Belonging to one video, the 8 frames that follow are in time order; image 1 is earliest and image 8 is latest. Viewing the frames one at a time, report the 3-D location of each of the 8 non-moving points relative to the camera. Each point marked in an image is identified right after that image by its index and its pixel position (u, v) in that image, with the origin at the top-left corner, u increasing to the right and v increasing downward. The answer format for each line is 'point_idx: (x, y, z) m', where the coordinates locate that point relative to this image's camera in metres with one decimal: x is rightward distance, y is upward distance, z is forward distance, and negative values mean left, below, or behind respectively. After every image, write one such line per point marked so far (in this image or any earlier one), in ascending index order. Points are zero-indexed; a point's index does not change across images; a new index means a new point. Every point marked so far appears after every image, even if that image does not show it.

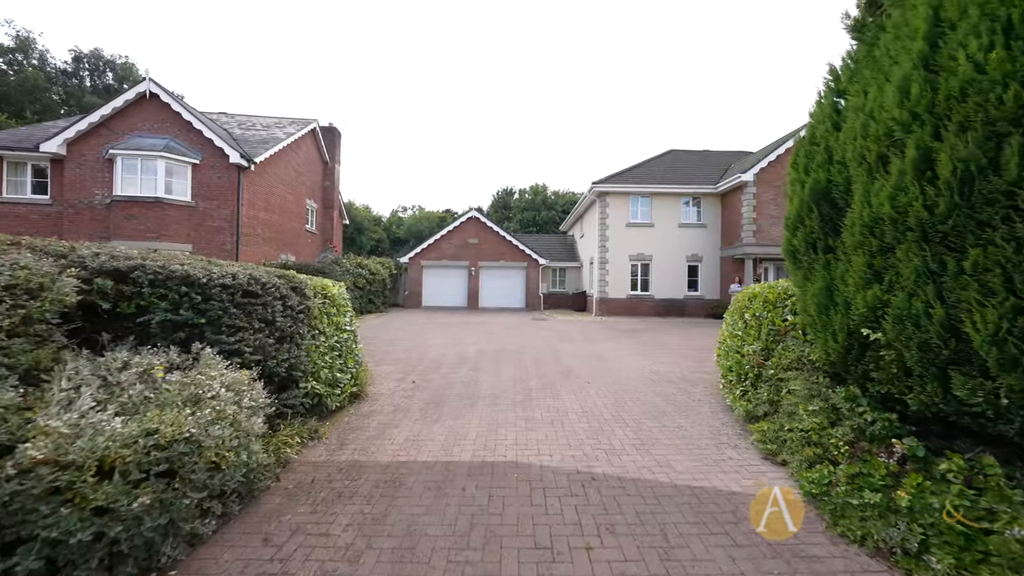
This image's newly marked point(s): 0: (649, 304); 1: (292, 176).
0: (+6.7, -0.8, +17.6) m
1: (-10.6, +5.4, +17.4) m
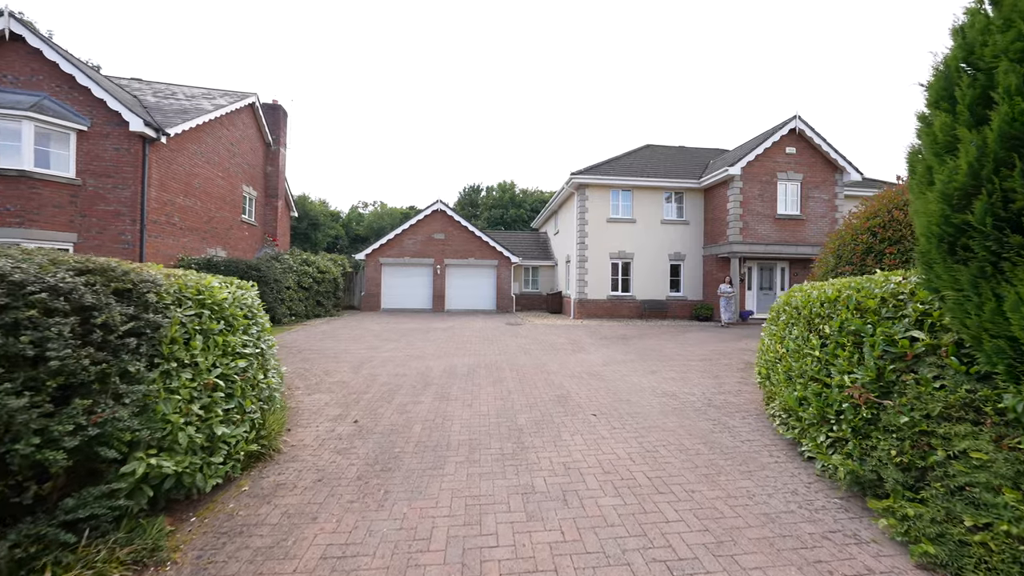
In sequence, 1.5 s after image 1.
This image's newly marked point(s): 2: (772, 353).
0: (+5.5, -0.8, +16.5) m
1: (-11.8, +5.4, +14.7) m
2: (+3.3, -0.8, +4.6) m
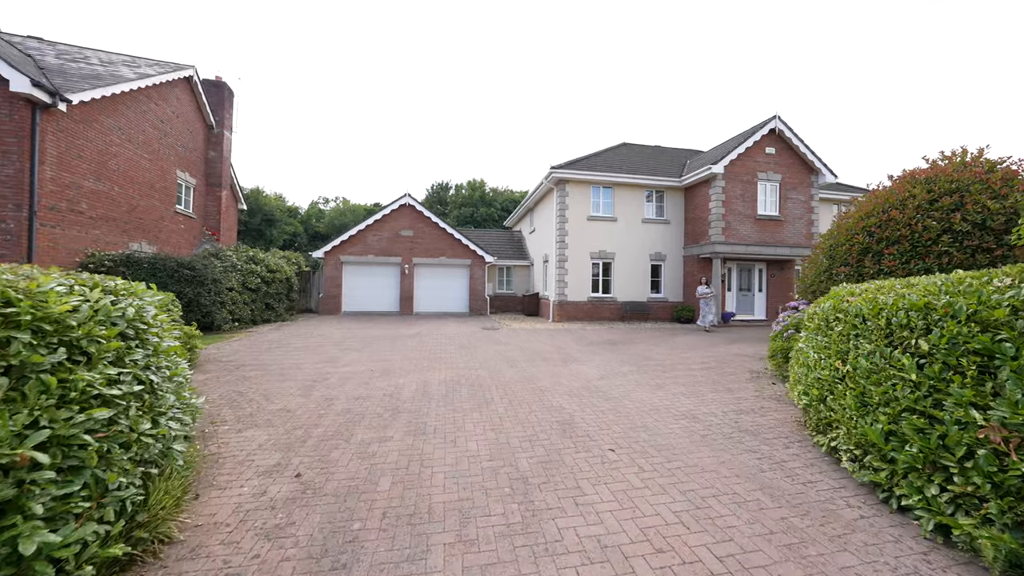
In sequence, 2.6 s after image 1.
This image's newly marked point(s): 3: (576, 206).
0: (+4.4, -0.9, +15.8) m
1: (-12.6, +5.3, +12.5) m
2: (+3.3, -0.9, +3.8) m
3: (+2.8, +3.6, +15.7) m
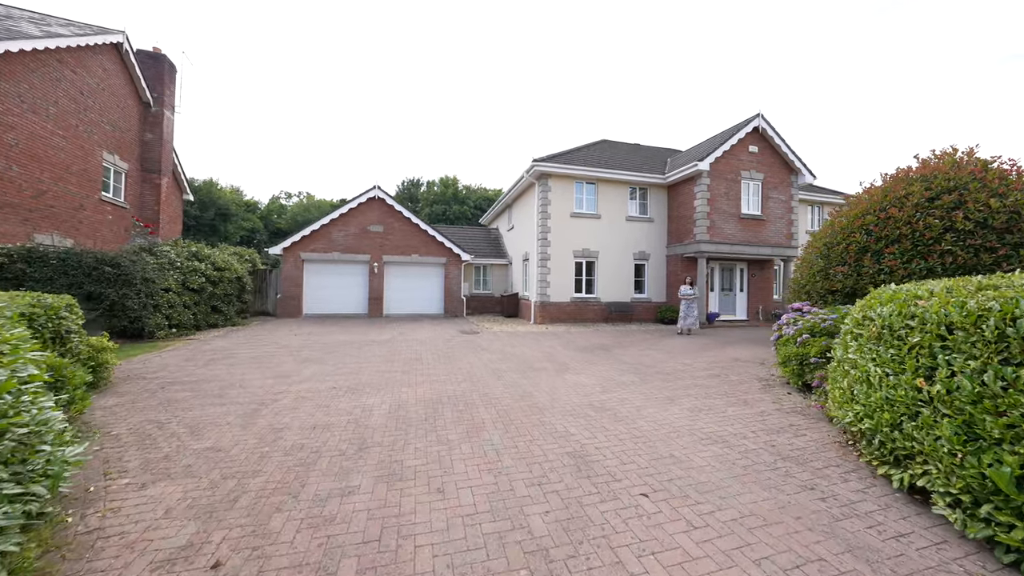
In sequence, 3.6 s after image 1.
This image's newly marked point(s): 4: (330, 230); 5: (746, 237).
0: (+3.5, -0.9, +15.2) m
1: (-13.2, +5.3, +10.6) m
2: (+3.4, -0.9, +3.1) m
3: (+1.9, +3.6, +14.9) m
4: (-8.5, +2.7, +16.7) m
5: (+9.6, +2.1, +14.7) m
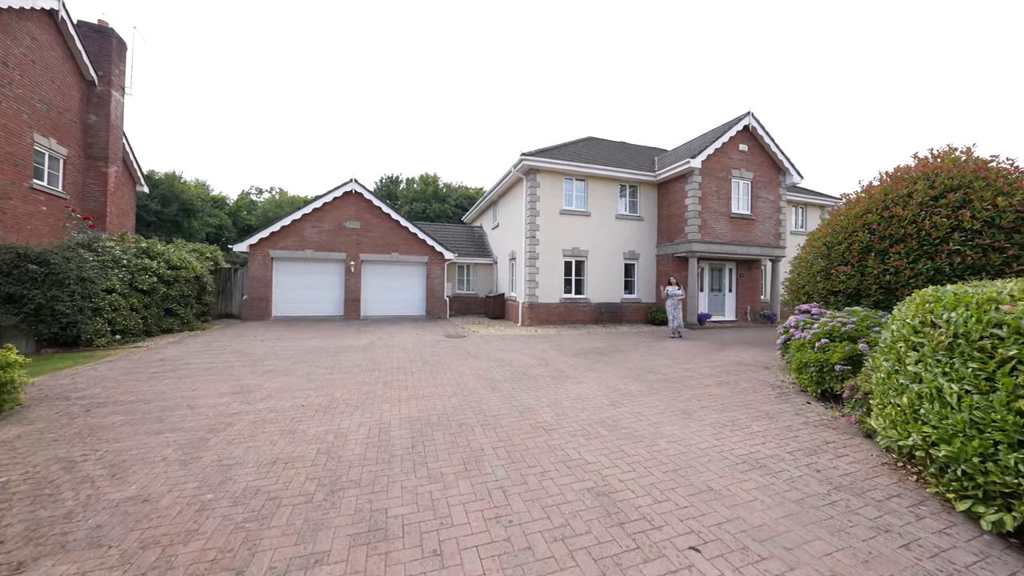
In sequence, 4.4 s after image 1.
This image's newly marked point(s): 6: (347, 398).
0: (+3.0, -0.9, +14.7) m
1: (-13.5, +5.3, +9.2) m
2: (+3.5, -0.9, +2.6) m
3: (+1.4, +3.6, +14.3) m
4: (-9.1, +2.7, +15.5) m
5: (+9.1, +2.1, +14.6) m
6: (-2.4, -1.6, +5.3) m
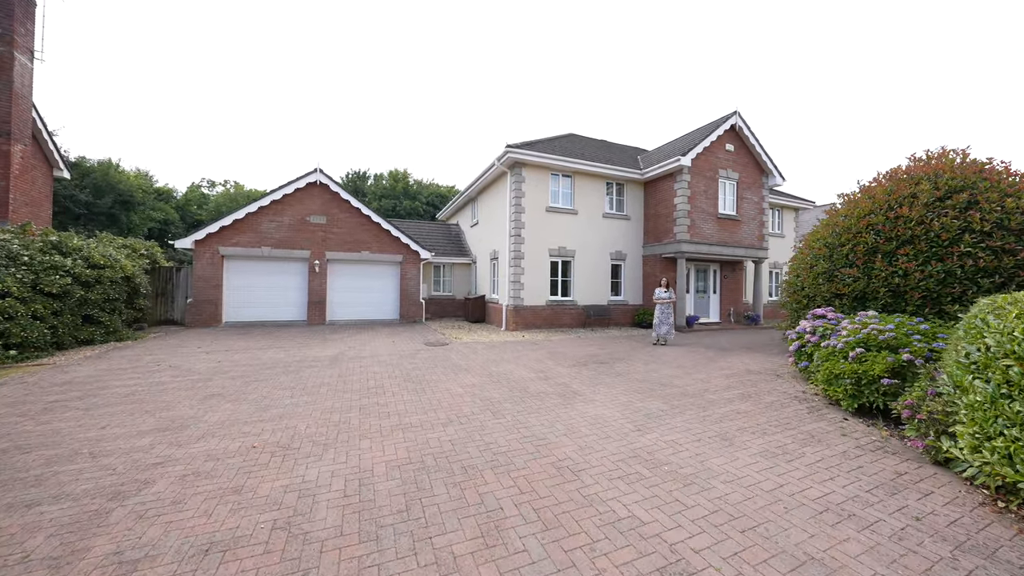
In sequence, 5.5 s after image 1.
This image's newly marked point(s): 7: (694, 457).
0: (+2.3, -1.0, +14.0) m
1: (-13.6, +5.2, +7.1) m
2: (+3.8, -1.0, +2.0) m
3: (+0.8, +3.5, +13.5) m
4: (-9.8, +2.6, +13.8) m
5: (+8.4, +2.0, +14.3) m
6: (-2.3, -1.7, +4.2) m
7: (+2.0, -1.9, +4.0) m
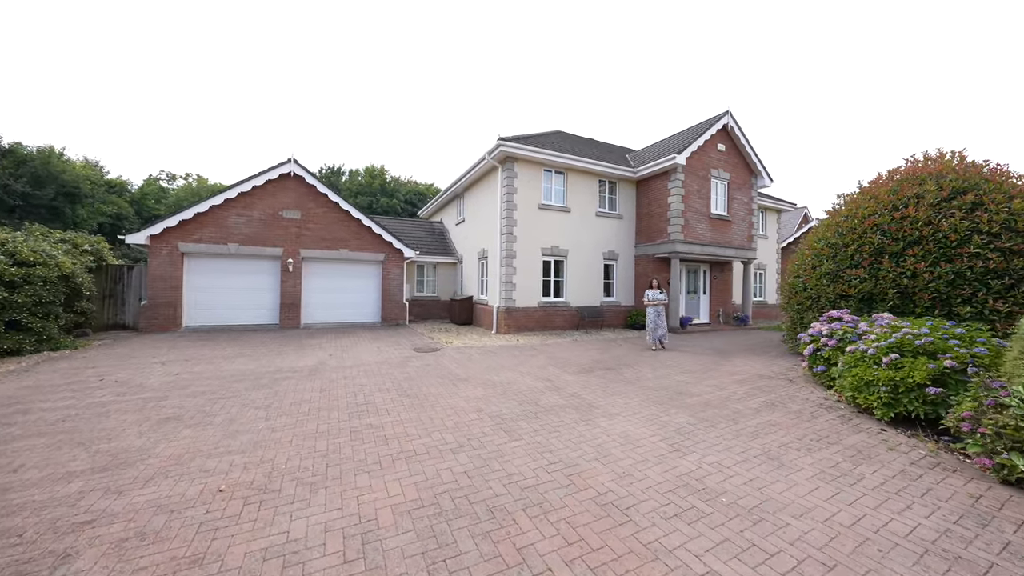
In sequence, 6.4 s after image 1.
0: (+2.0, -1.0, +13.5) m
1: (-13.5, +5.2, +5.6) m
2: (+4.2, -1.0, +1.6) m
3: (+0.5, +3.5, +12.9) m
4: (-10.1, +2.6, +12.6) m
5: (+8.0, +2.0, +14.2) m
6: (-2.0, -1.7, +3.4) m
7: (+2.3, -1.9, +3.5) m
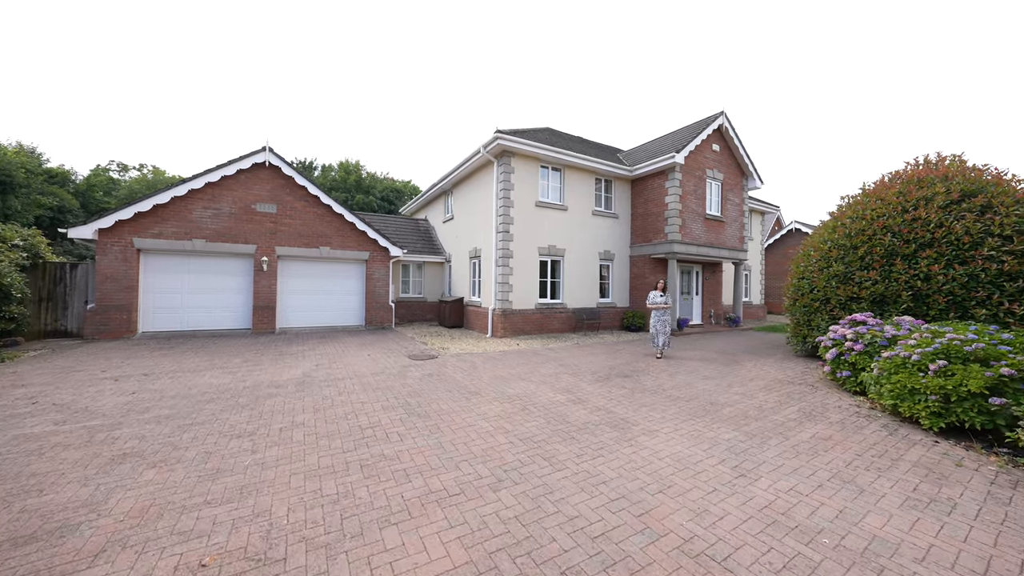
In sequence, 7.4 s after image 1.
0: (+1.8, -1.0, +13.0) m
1: (-13.1, +5.2, +4.1) m
2: (+4.8, -1.0, +1.3) m
3: (+0.3, +3.4, +12.3) m
4: (-10.2, +2.6, +11.3) m
5: (+7.8, +1.9, +14.1) m
6: (-1.5, -1.7, +2.6) m
7: (+2.8, -1.9, +3.0) m
